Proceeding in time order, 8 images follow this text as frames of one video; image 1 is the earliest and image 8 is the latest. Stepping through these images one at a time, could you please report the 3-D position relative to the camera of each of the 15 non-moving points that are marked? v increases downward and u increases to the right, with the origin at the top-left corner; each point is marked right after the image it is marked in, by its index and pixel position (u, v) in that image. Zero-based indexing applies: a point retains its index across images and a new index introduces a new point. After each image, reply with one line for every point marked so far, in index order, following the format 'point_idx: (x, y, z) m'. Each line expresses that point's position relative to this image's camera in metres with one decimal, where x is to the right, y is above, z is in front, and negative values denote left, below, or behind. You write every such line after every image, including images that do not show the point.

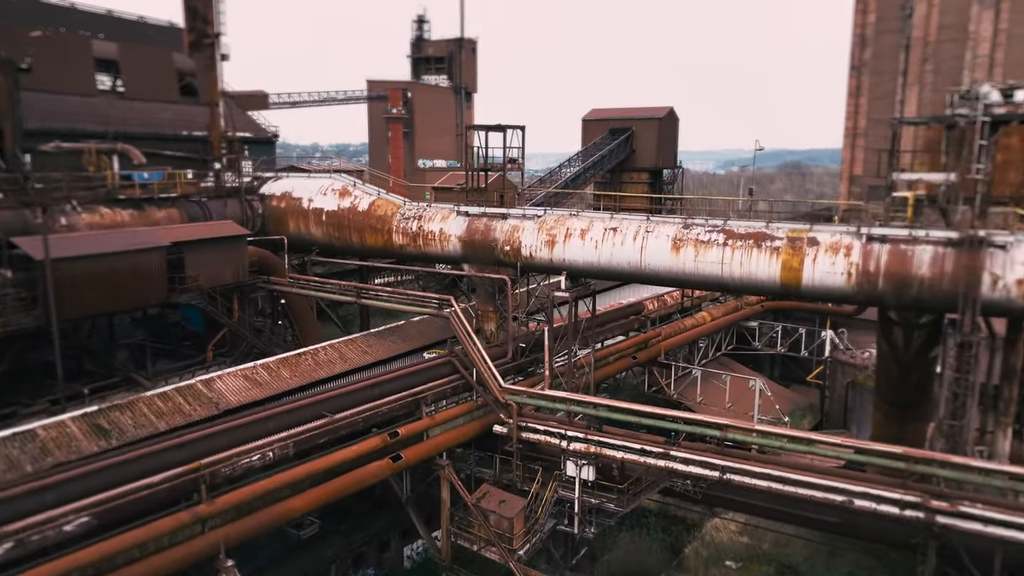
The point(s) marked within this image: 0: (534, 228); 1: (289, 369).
0: (+0.4, +1.1, +14.8) m
1: (-4.0, -1.5, +12.8) m
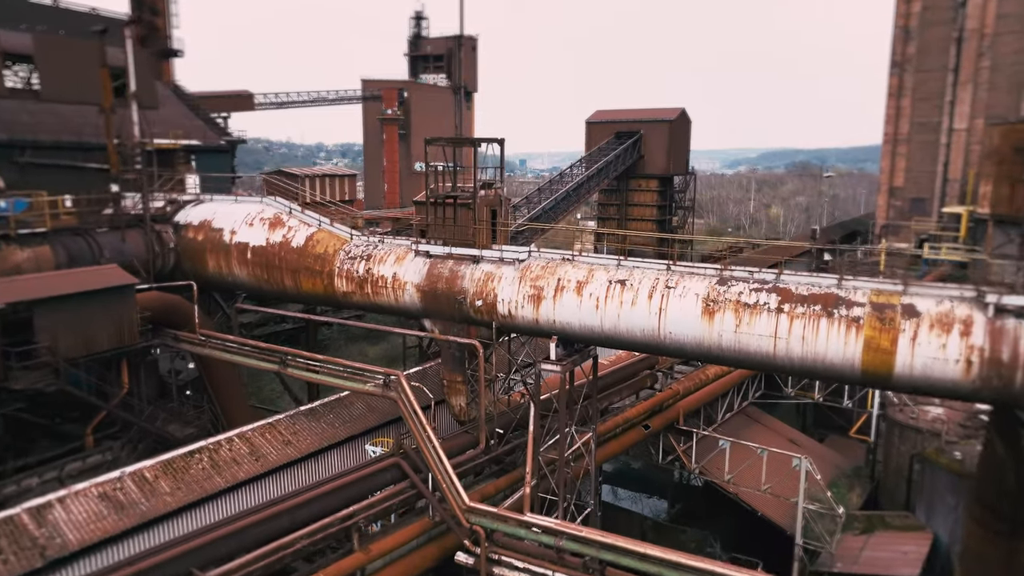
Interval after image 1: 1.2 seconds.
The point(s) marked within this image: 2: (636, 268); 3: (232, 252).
0: (0.0, +0.1, +11.2) m
1: (-4.5, -2.5, +9.2) m
2: (+1.9, +0.2, +10.8) m
3: (-5.1, +0.7, +12.8) m
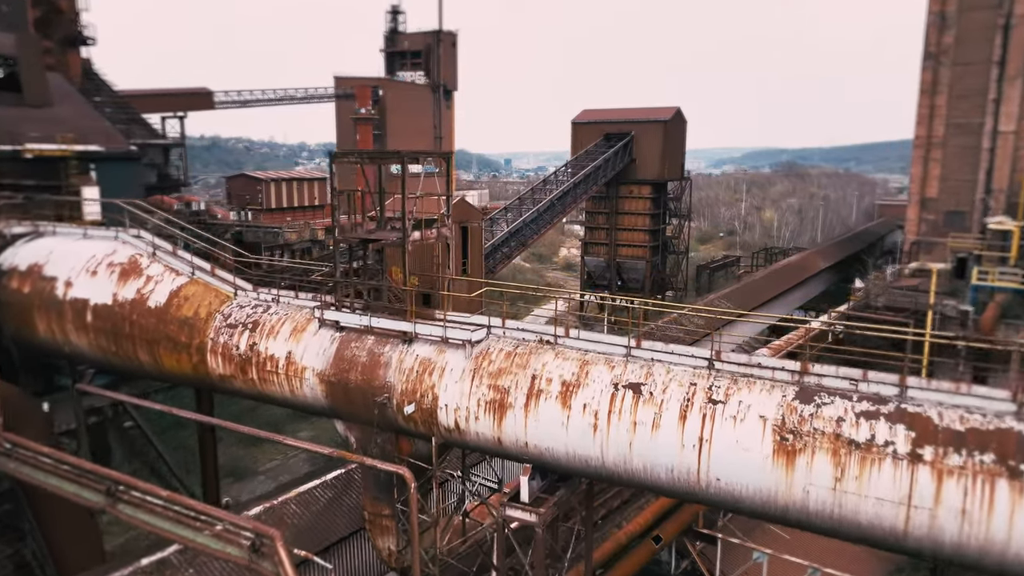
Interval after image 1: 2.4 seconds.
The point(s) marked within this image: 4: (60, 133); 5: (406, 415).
0: (-0.5, -0.9, +7.4) m
1: (-4.9, -3.5, +5.4) m
2: (+1.4, -0.7, +7.0) m
3: (-5.6, -0.3, +8.9) m
4: (-11.1, +3.8, +17.4) m
5: (-1.1, -1.4, +7.5) m
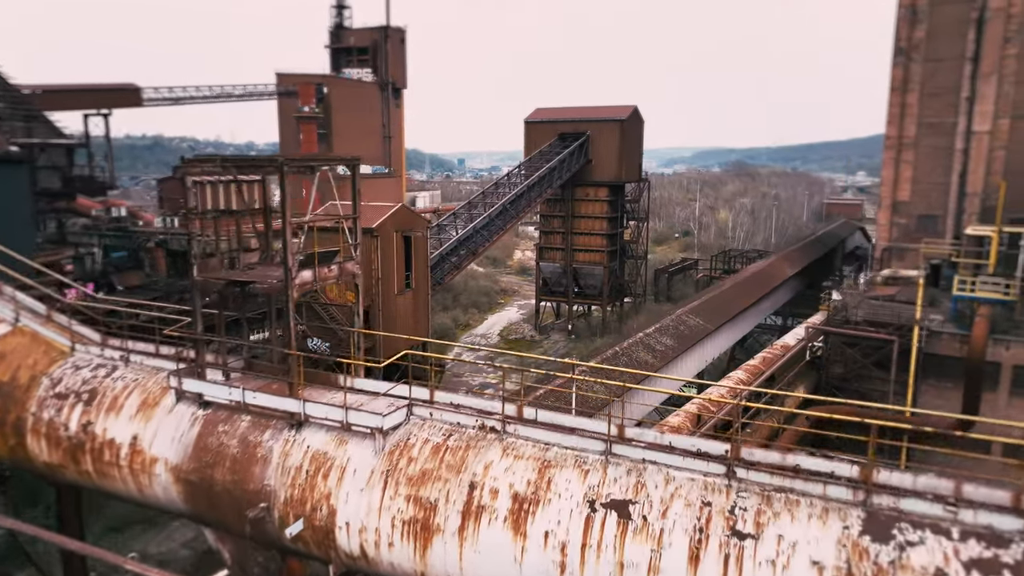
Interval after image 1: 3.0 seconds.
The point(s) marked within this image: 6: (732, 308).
0: (-1.0, -1.3, +5.3) m
1: (-5.3, -4.0, +3.0) m
2: (+1.0, -1.2, +5.1) m
3: (-6.3, -0.8, +6.5) m
4: (-12.3, +3.3, +14.6) m
5: (-1.6, -1.8, +5.4) m
6: (+6.2, -0.6, +19.7) m
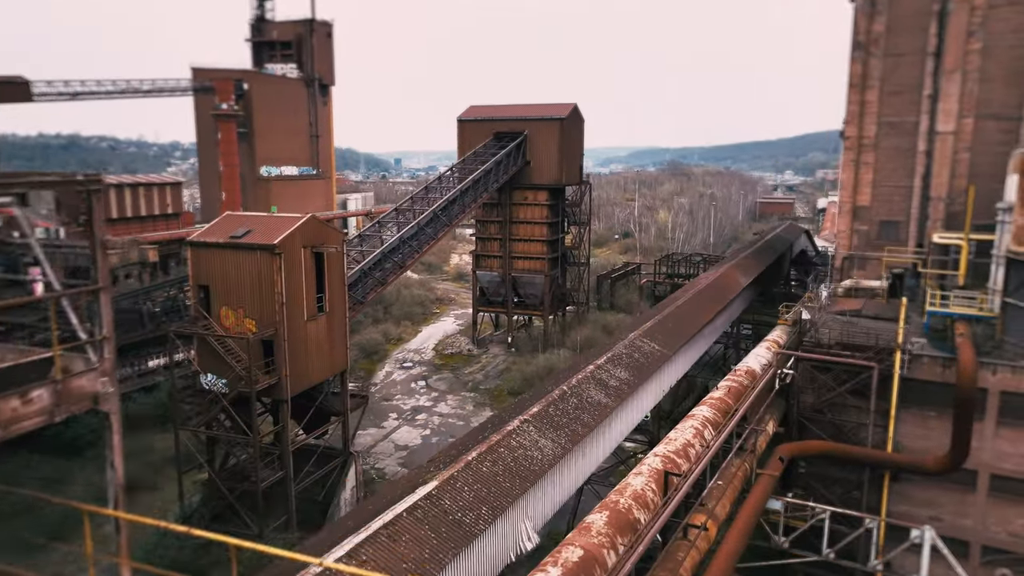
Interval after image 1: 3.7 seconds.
0: (-1.5, -1.8, +2.8) m
1: (-5.5, -4.6, +0.1) m
2: (+0.5, -1.7, +2.7) m
3: (-6.8, -1.4, +3.5) m
4: (-13.6, +2.5, +11.0) m
5: (-2.1, -2.4, +2.7) m
6: (+4.5, -1.1, +17.7) m
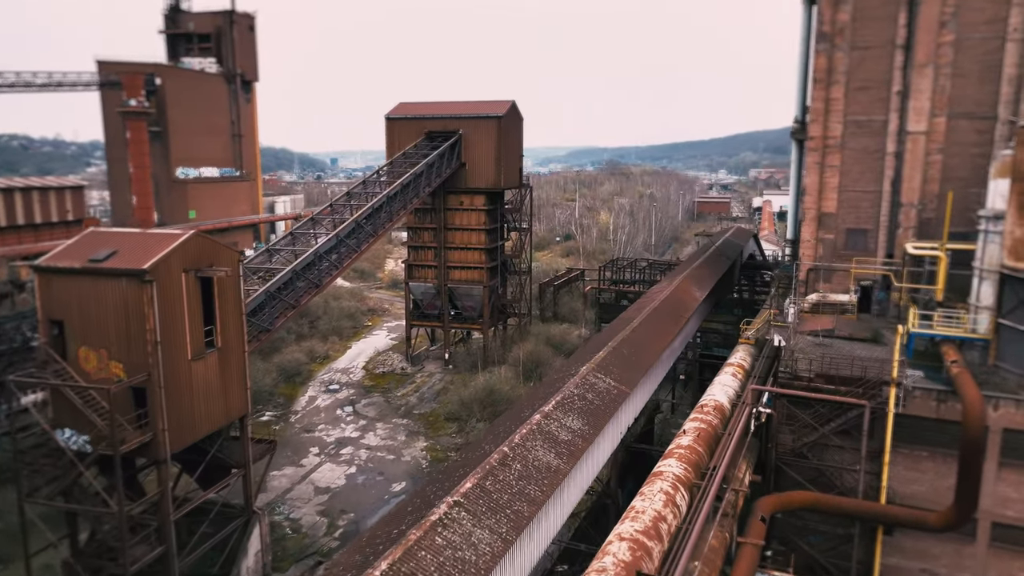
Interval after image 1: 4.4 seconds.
0: (-1.7, -2.4, +0.1) m
1: (-5.4, -5.2, -2.9) m
2: (+0.3, -2.2, +0.2) m
3: (-7.1, -2.1, +0.4) m
4: (-14.5, +1.8, +7.3) m
5: (-2.3, -2.9, 0.0) m
6: (+3.0, -1.5, +15.5) m
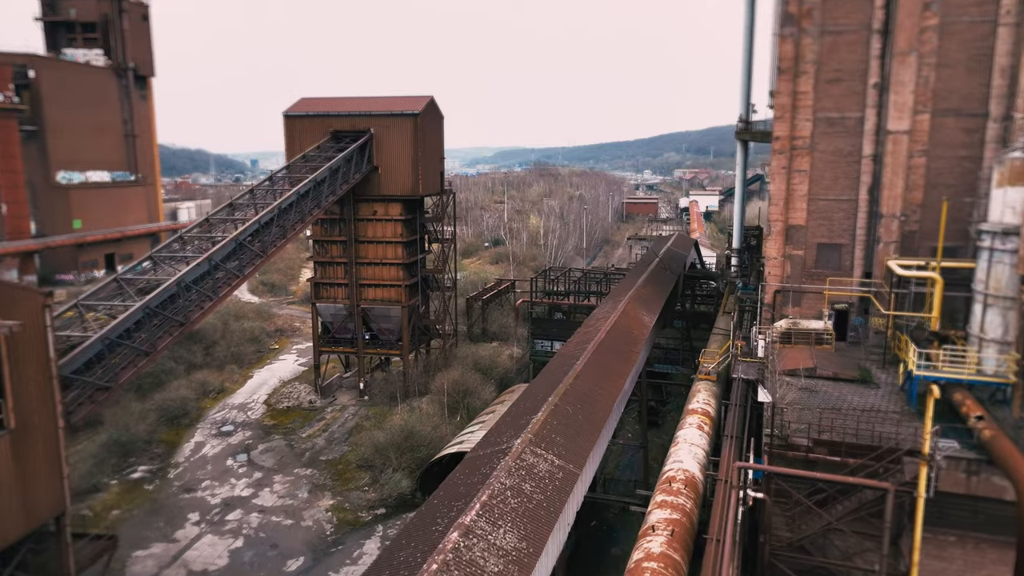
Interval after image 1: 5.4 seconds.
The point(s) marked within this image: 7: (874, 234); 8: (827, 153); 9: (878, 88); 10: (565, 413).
0: (-1.6, -3.2, -3.5) m
1: (-5.0, -6.0, -6.8) m
2: (+0.3, -2.9, -3.2) m
3: (-7.0, -2.9, -3.7) m
4: (-15.2, +0.7, +2.4) m
5: (-2.2, -3.7, -3.6) m
6: (+1.5, -2.2, +12.3) m
7: (+8.1, +1.2, +15.6) m
8: (+7.1, +3.0, +15.8) m
9: (+7.9, +4.3, +15.2) m
10: (+0.9, -2.1, +11.8) m
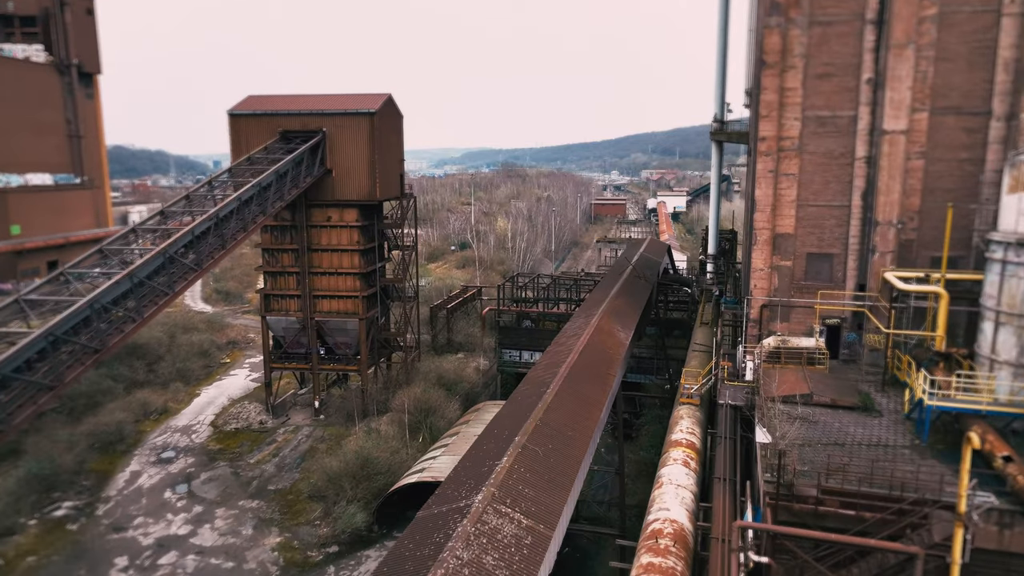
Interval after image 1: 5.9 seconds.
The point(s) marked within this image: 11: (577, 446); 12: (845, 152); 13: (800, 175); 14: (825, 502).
0: (-1.5, -3.5, -5.2) m
1: (-4.7, -6.4, -8.7) m
2: (+0.4, -3.2, -4.8) m
3: (-6.9, -3.3, -5.7) m
4: (-15.3, +0.3, +0.2) m
5: (-2.1, -4.0, -5.3) m
6: (+0.9, -2.5, +10.7) m
7: (+7.3, +0.9, +14.3) m
8: (+6.3, +2.7, +14.5) m
9: (+7.2, +4.0, +13.9) m
10: (+0.3, -2.4, +10.2) m
11: (+1.0, -2.5, +11.1) m
12: (+6.8, +2.8, +14.3) m
13: (+6.0, +2.3, +14.6) m
14: (+3.9, -2.6, +8.7) m
